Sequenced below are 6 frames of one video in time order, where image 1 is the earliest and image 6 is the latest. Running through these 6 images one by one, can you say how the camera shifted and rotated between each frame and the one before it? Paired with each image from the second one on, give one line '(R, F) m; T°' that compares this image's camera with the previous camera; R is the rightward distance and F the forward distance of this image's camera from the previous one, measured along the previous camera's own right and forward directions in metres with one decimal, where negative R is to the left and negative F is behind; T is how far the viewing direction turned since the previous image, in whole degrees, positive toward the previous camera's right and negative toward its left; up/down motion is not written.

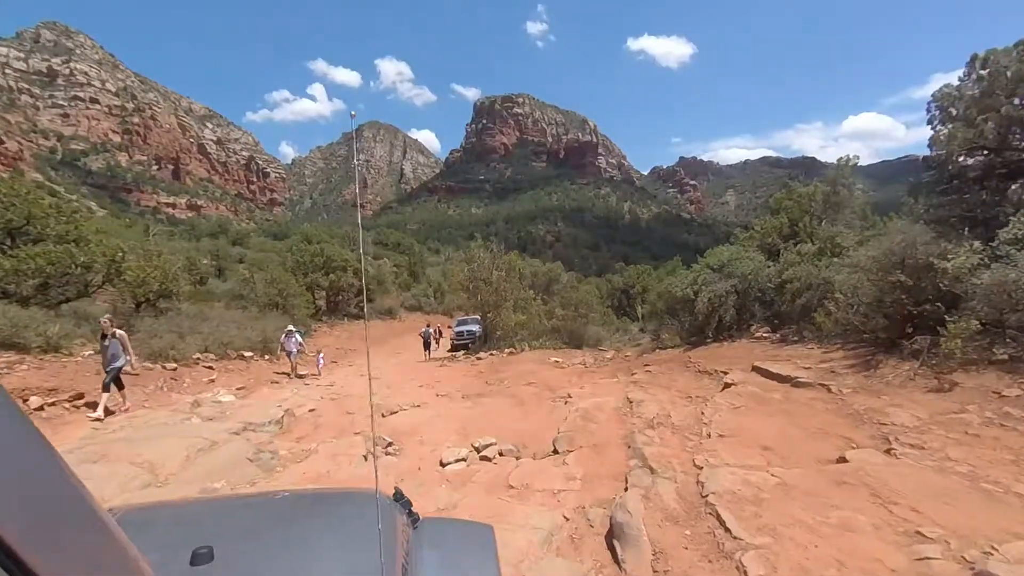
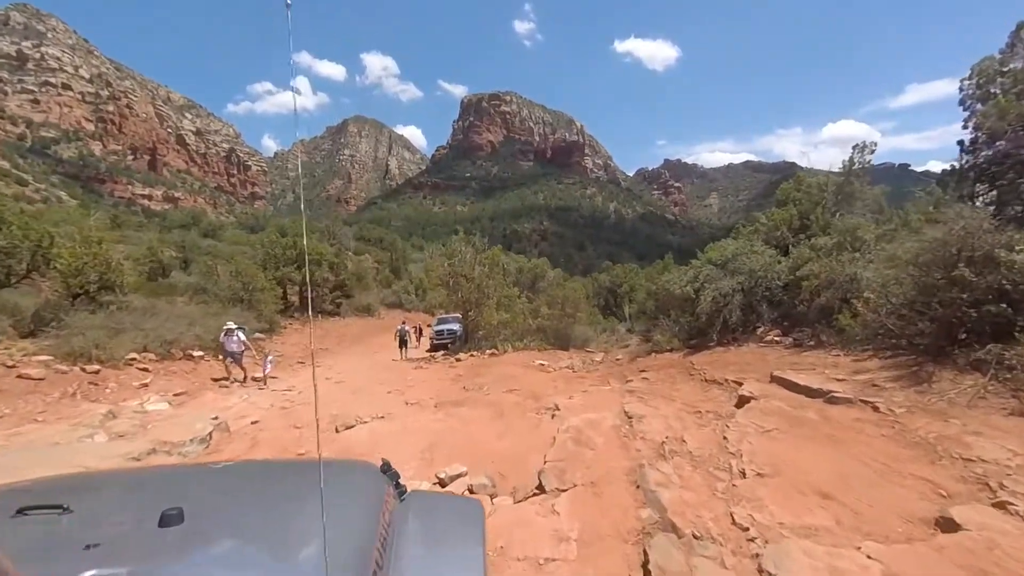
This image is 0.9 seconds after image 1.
(+0.1, +1.5) m; +2°
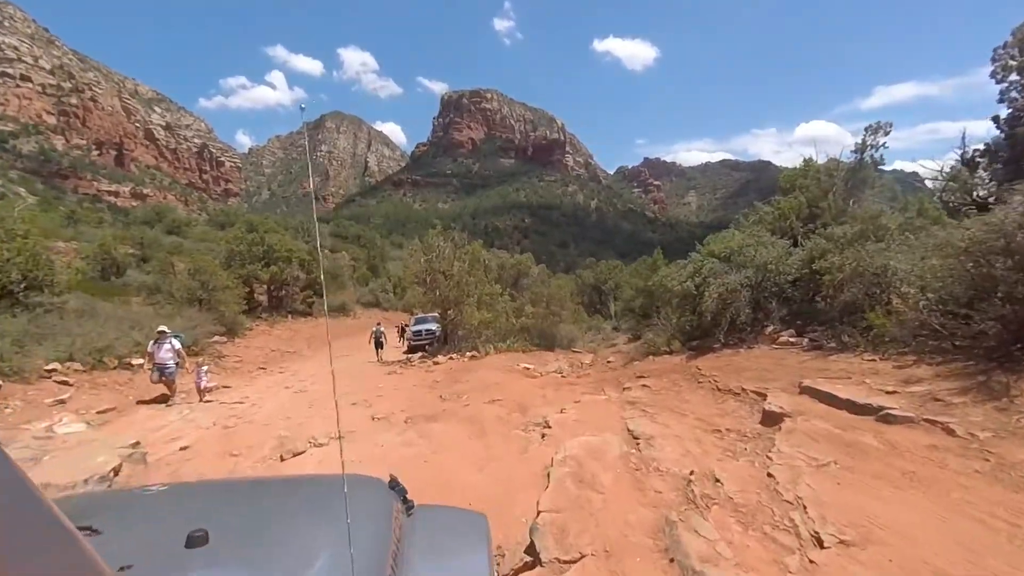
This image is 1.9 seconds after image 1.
(0.0, +1.4) m; +2°
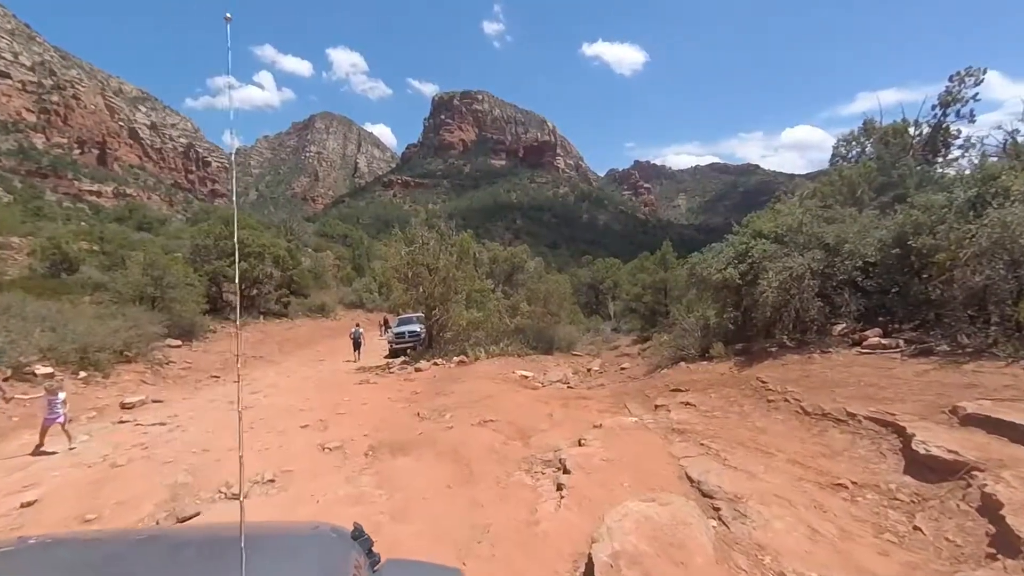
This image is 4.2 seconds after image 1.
(-0.1, +2.5) m; +1°
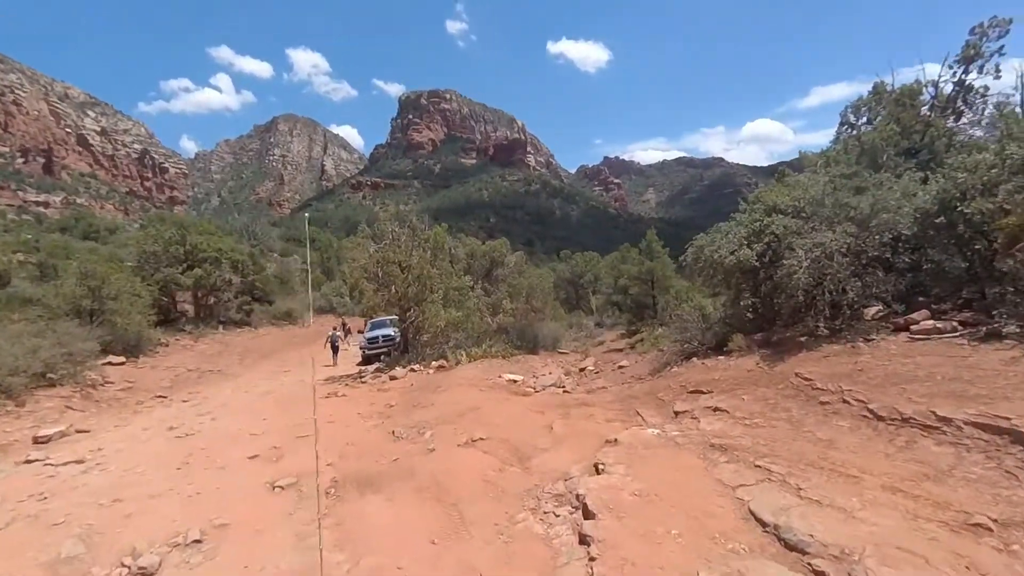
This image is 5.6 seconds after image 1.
(-0.2, +1.3) m; +3°
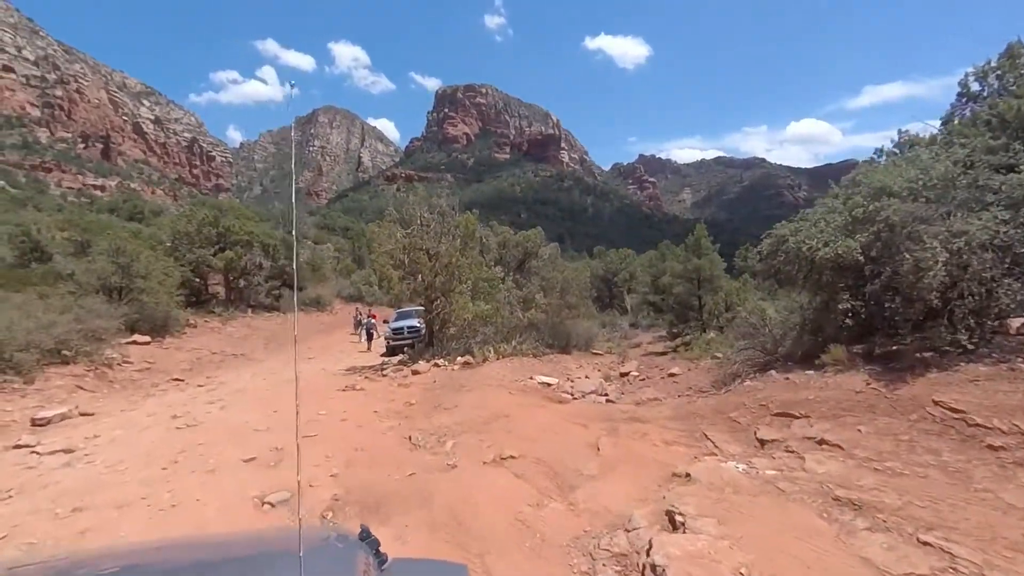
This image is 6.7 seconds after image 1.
(-0.2, +1.2) m; -4°
